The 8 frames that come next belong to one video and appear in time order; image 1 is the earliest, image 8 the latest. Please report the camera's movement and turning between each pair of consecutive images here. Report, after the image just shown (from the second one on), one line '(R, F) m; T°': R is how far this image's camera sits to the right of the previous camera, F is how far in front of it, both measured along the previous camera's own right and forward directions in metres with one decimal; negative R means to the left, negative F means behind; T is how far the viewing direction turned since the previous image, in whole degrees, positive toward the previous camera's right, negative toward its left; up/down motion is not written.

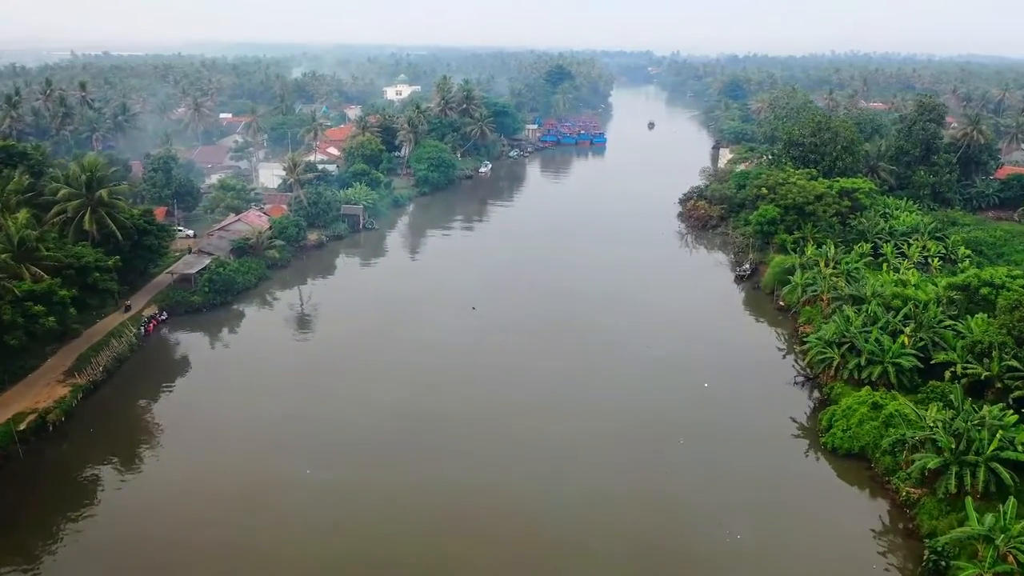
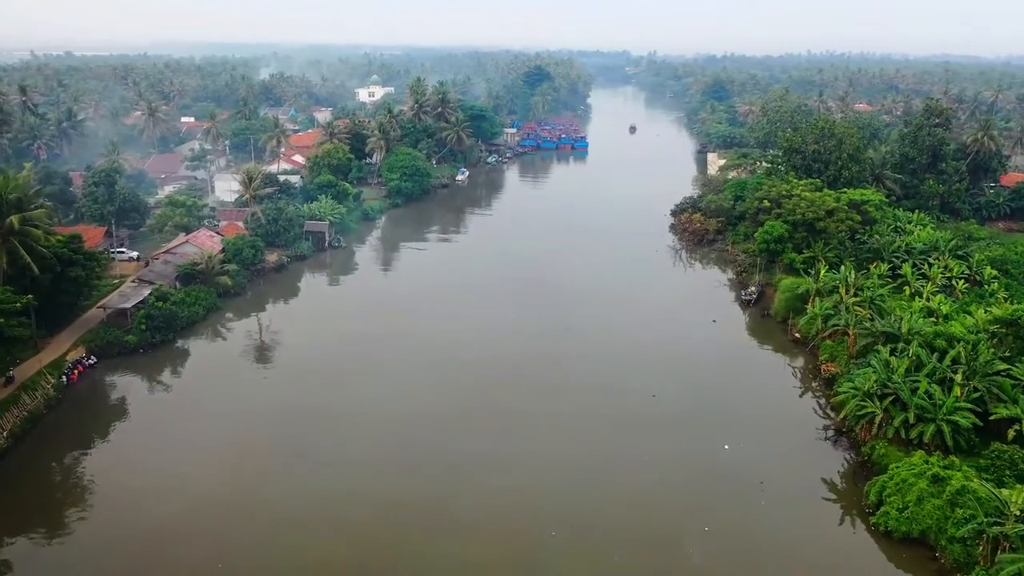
(-0.1, +2.8) m; +2°
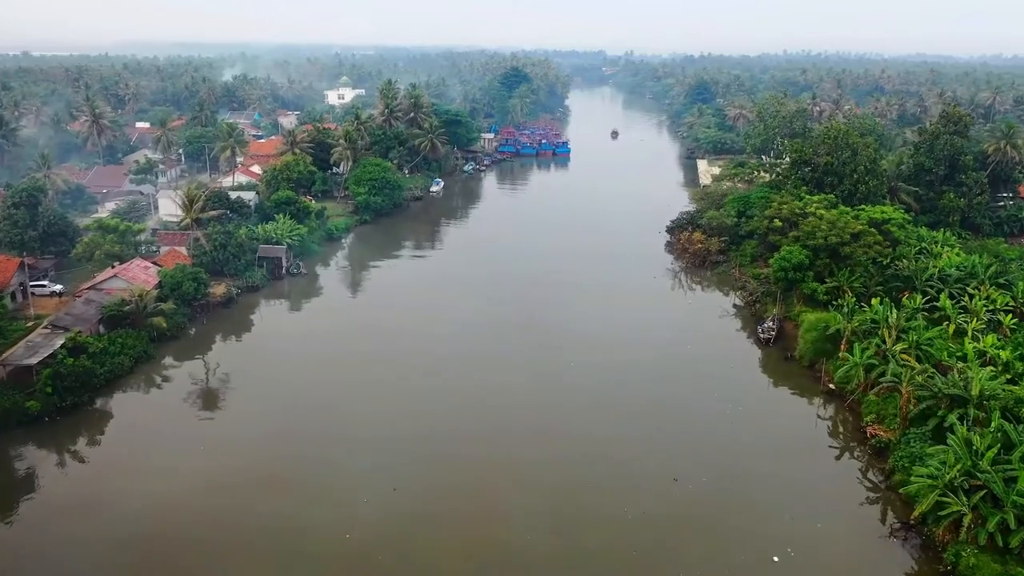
(-0.2, +3.4) m; +2°
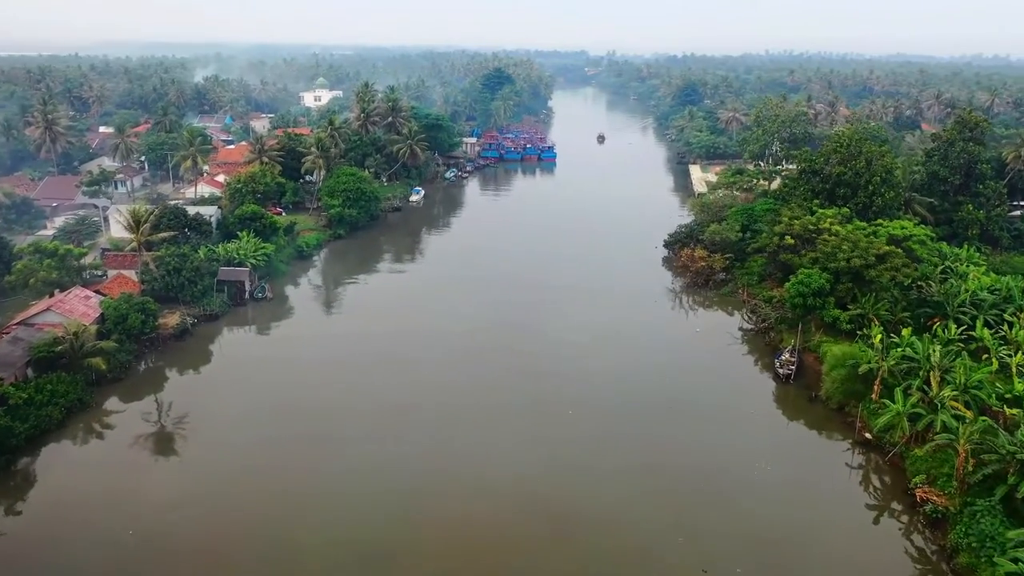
(-0.2, +2.4) m; +1°
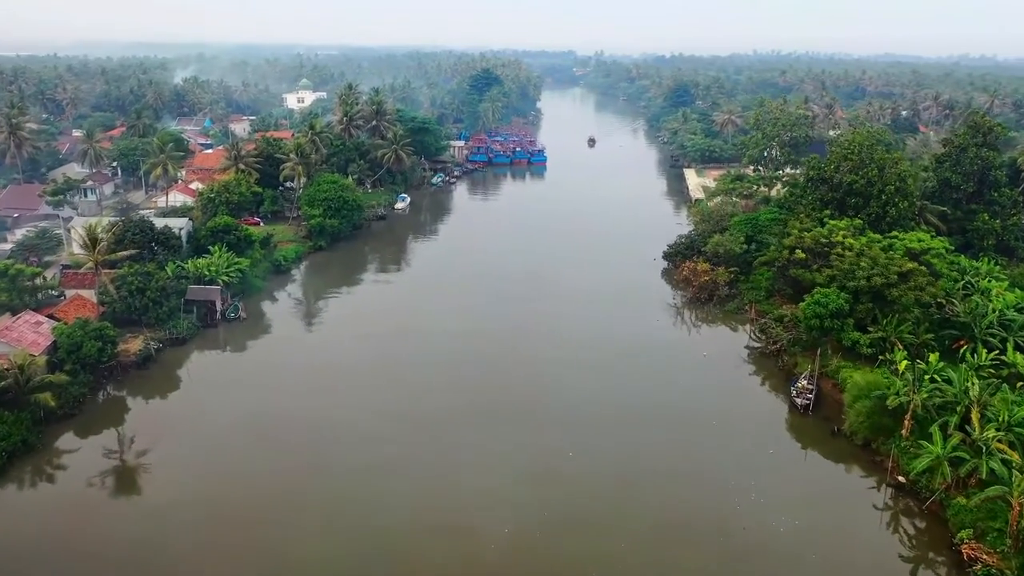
(-0.1, +1.7) m; +1°
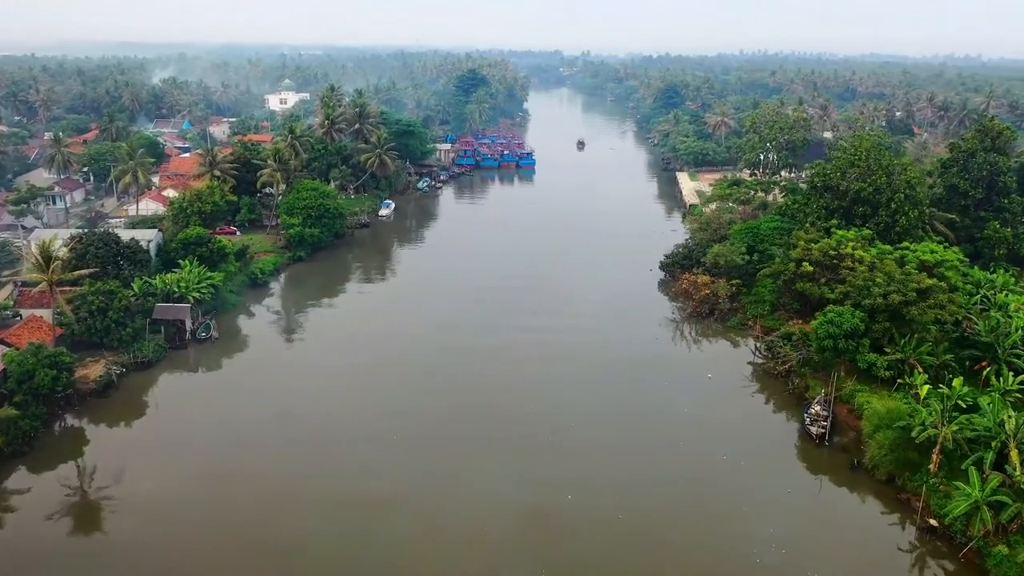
(-0.1, +1.4) m; +1°
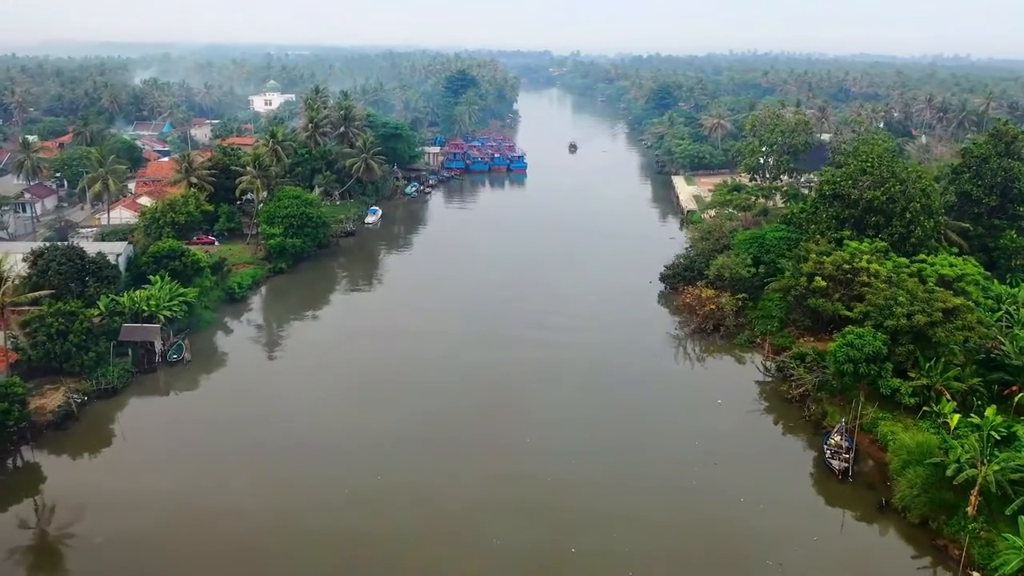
(-0.1, +1.4) m; +1°
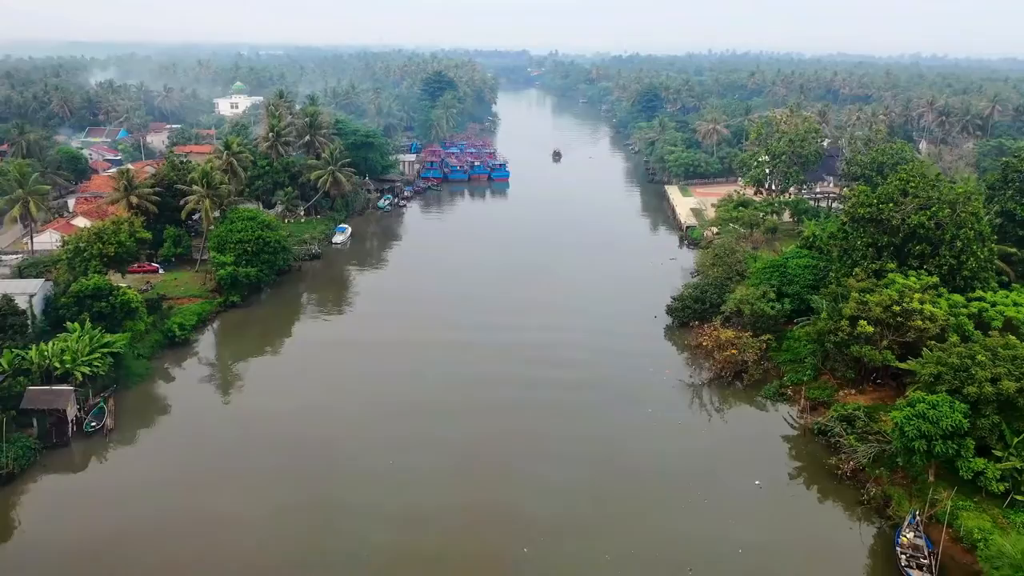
(-0.2, +3.3) m; +2°
